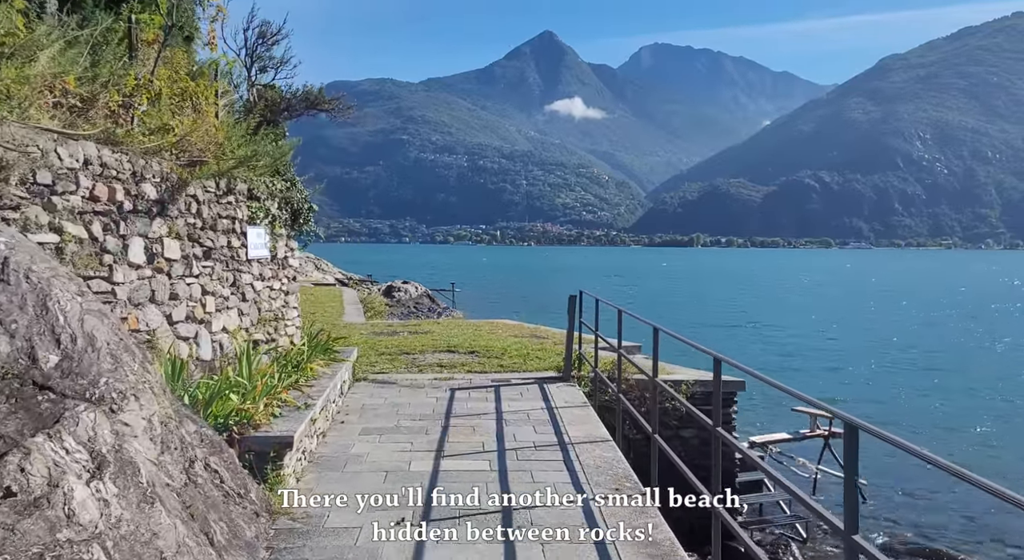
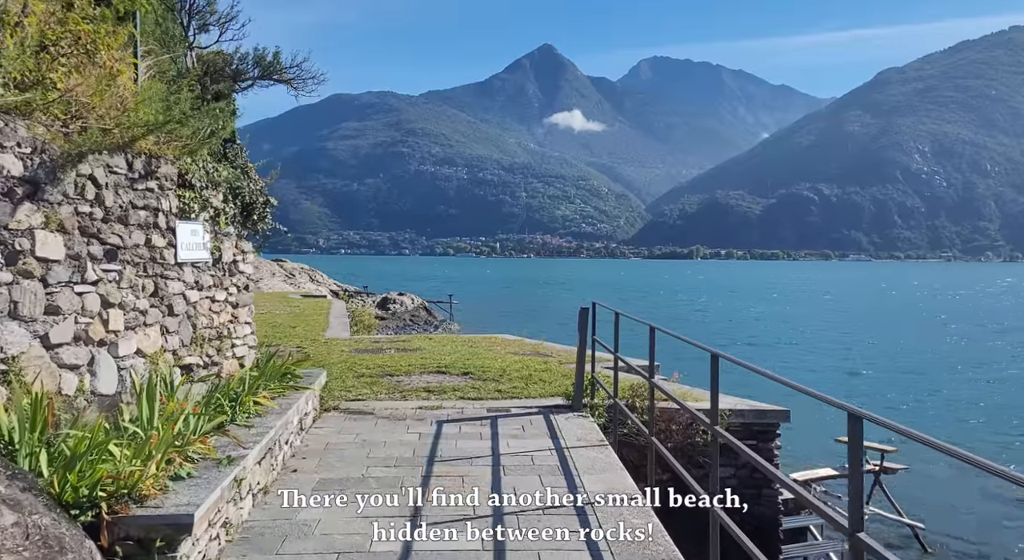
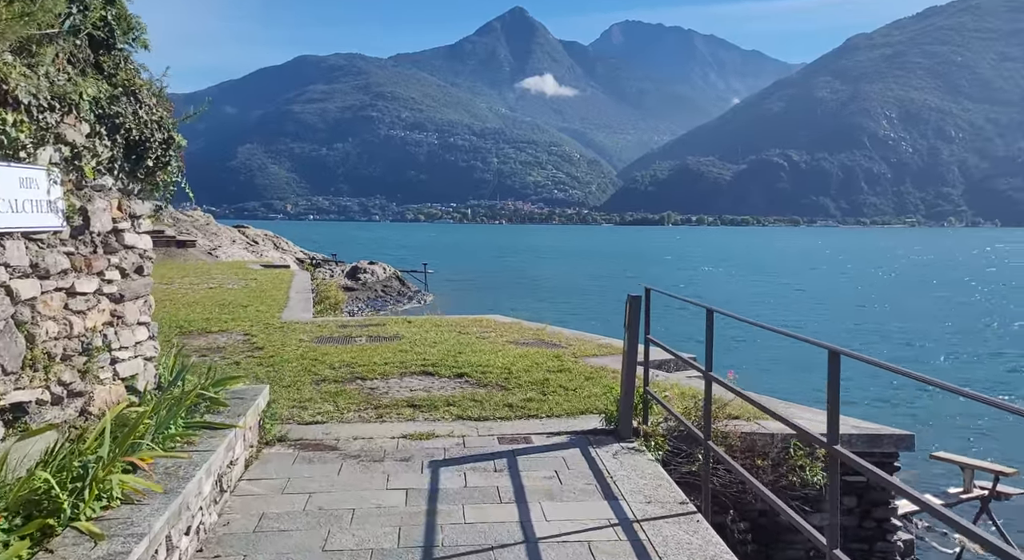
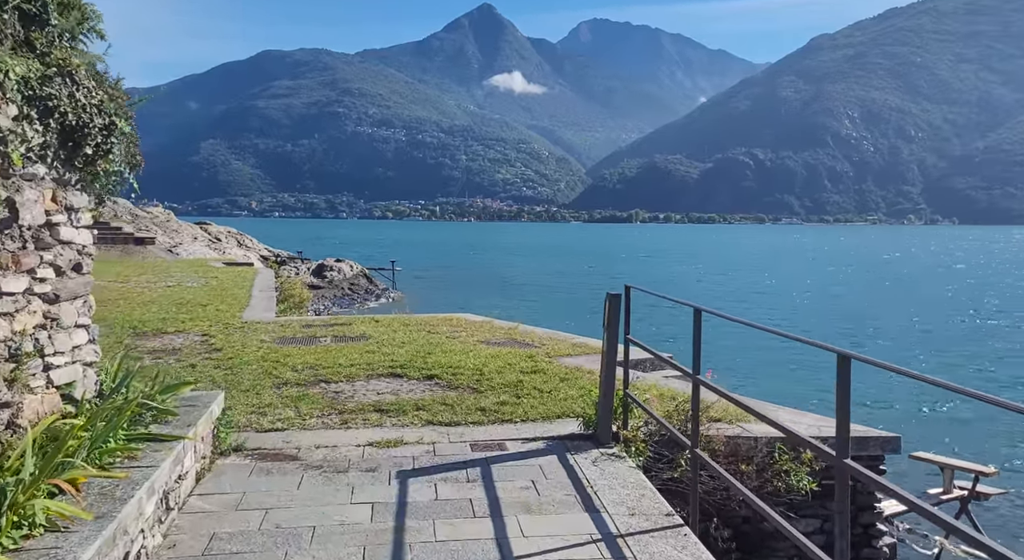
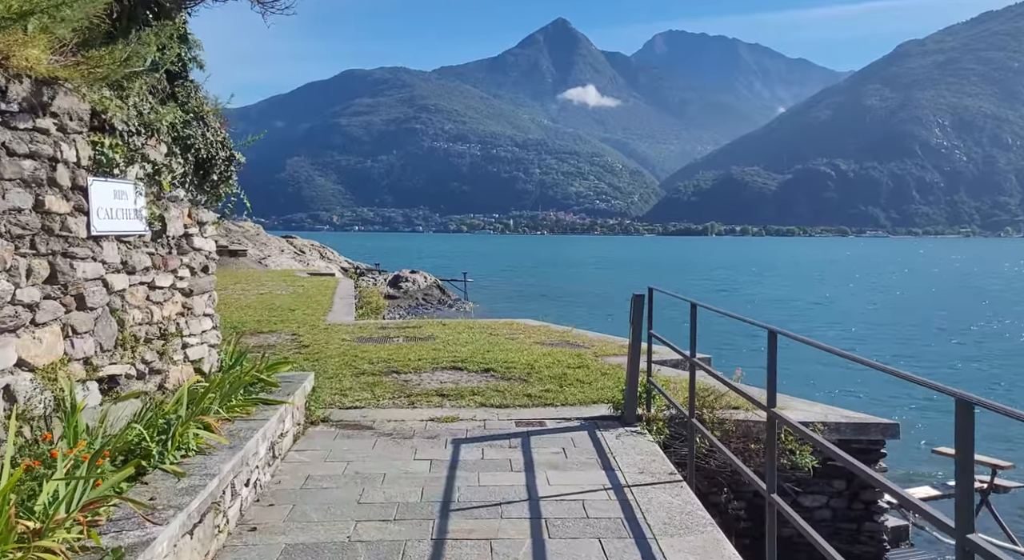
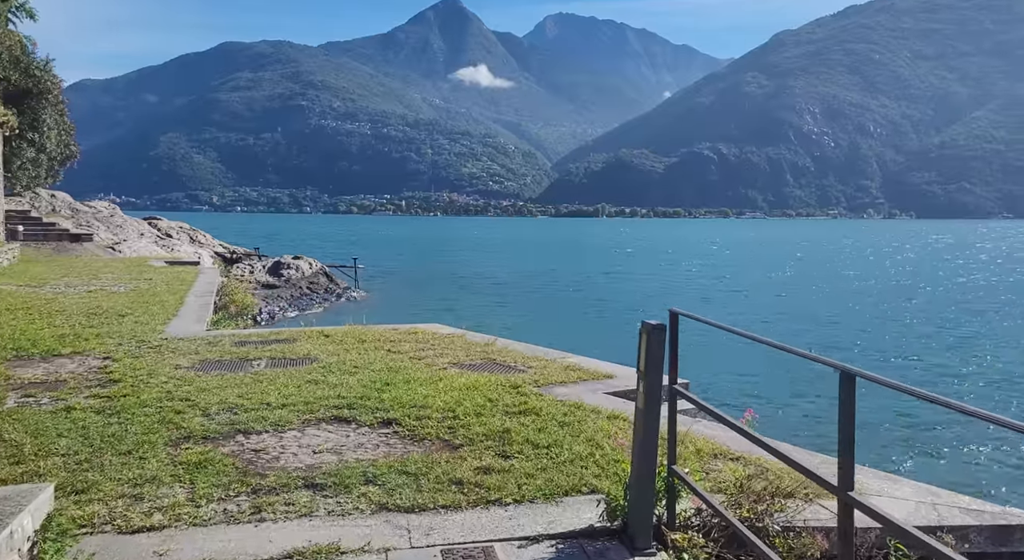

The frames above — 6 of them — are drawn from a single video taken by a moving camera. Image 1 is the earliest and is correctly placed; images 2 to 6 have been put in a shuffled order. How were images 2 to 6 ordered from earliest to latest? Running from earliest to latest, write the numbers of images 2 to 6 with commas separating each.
2, 5, 3, 4, 6
